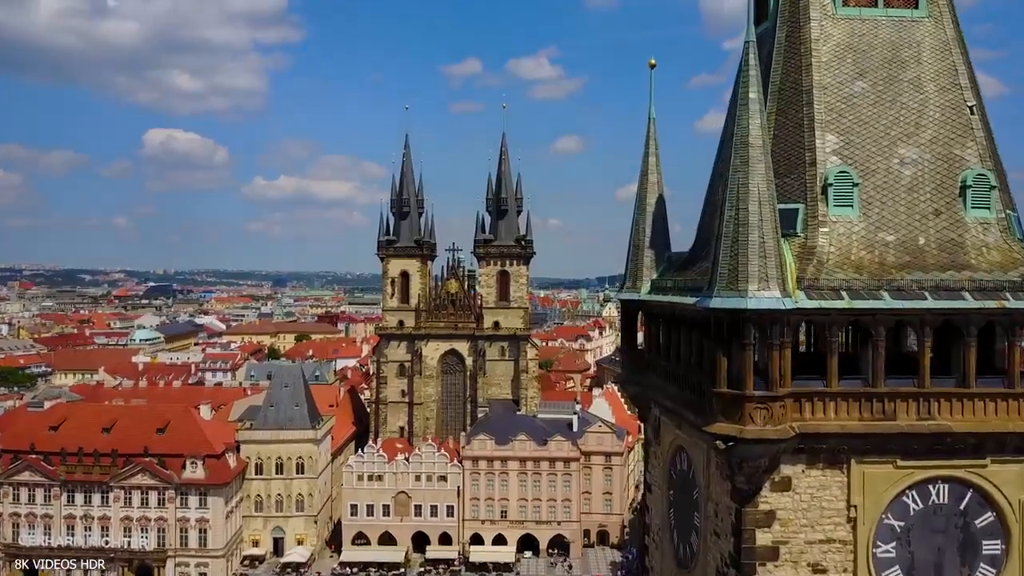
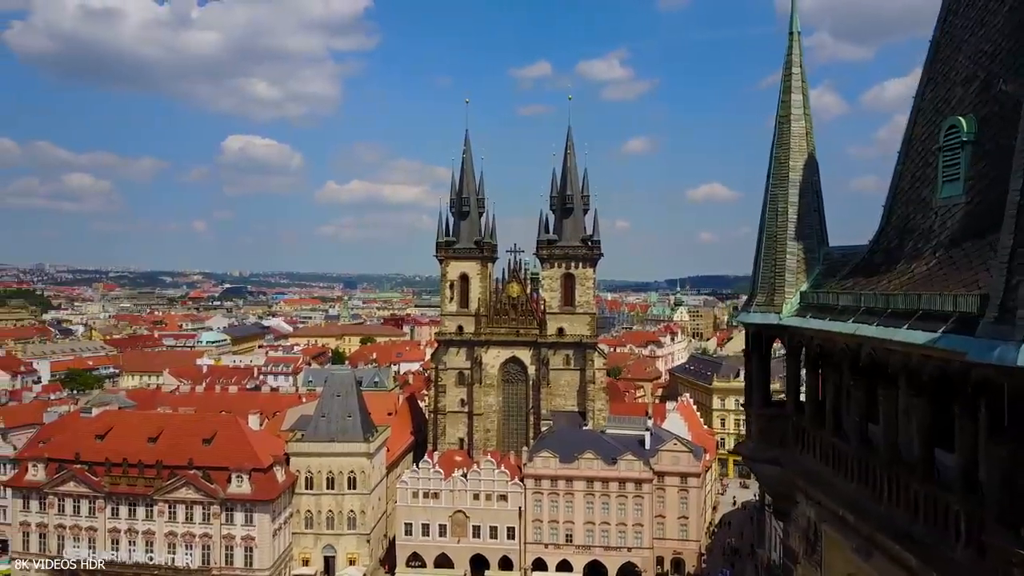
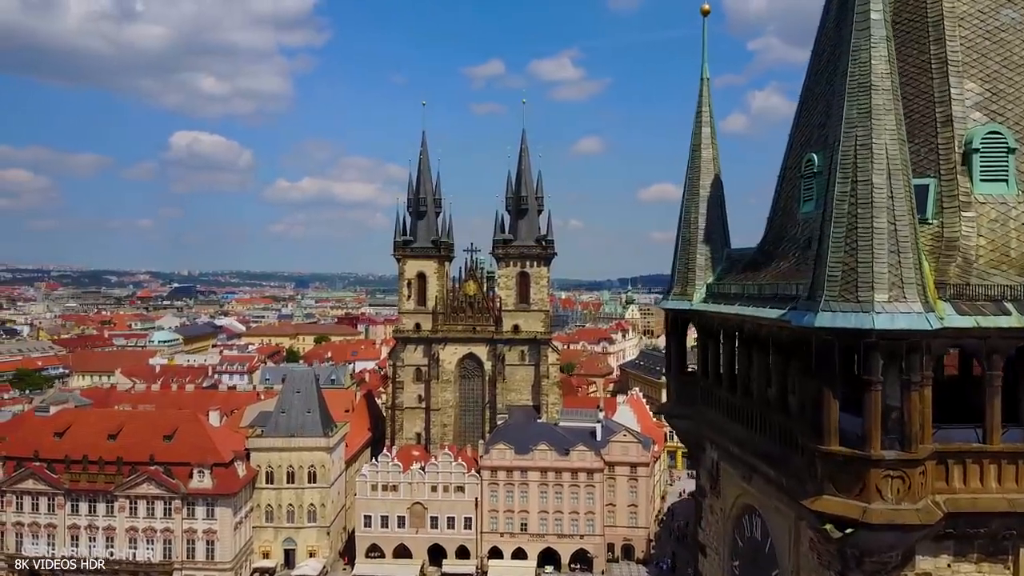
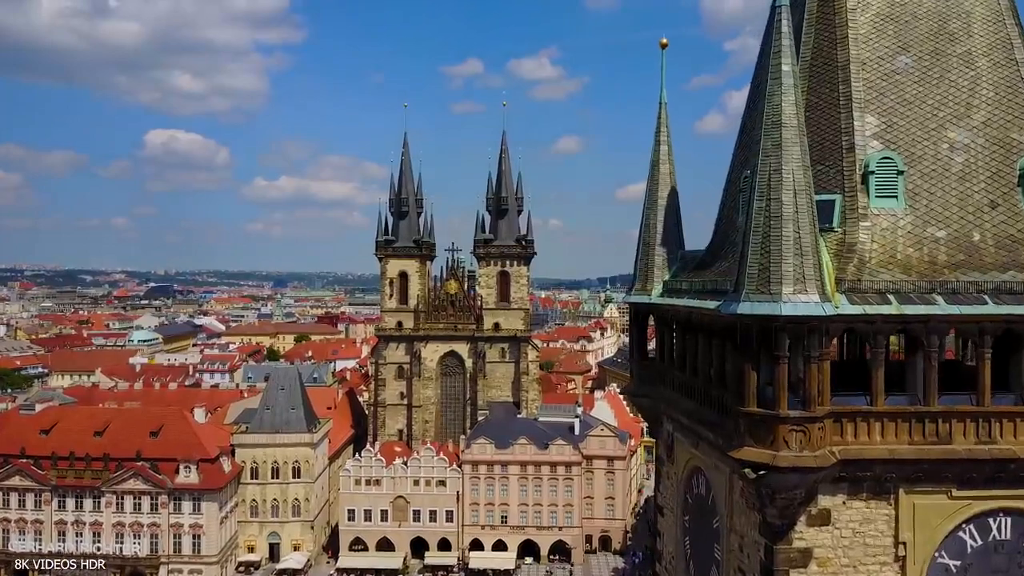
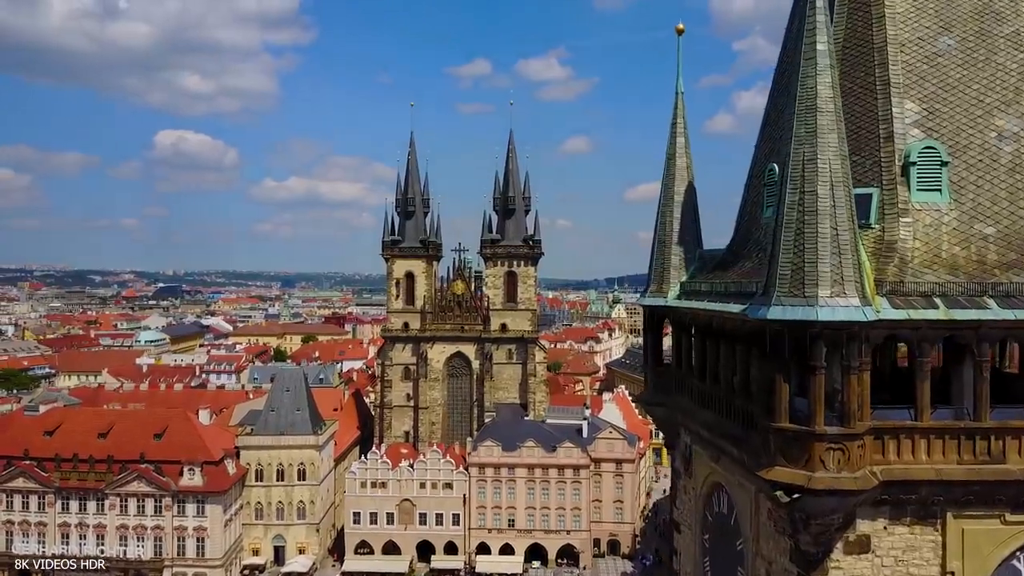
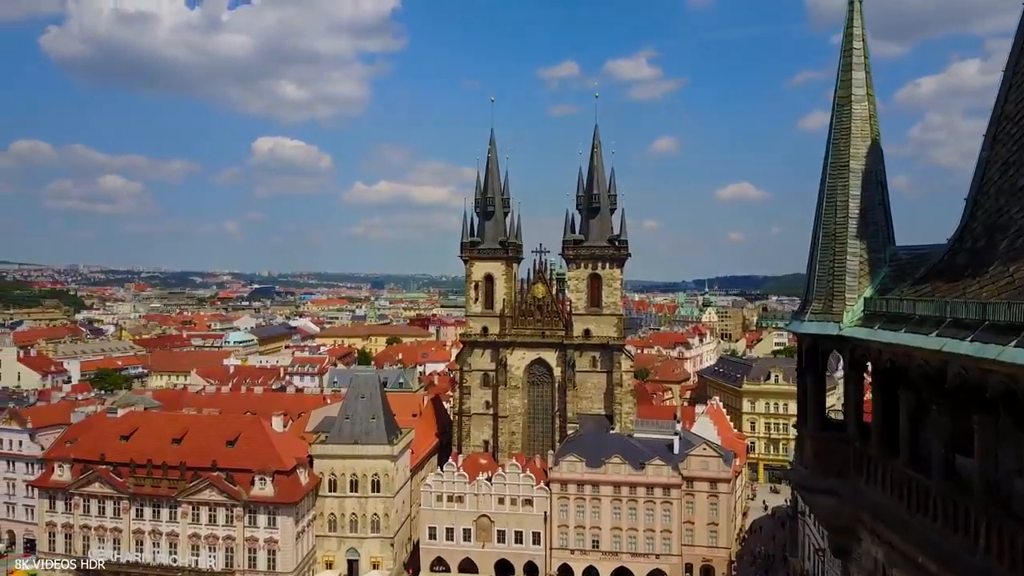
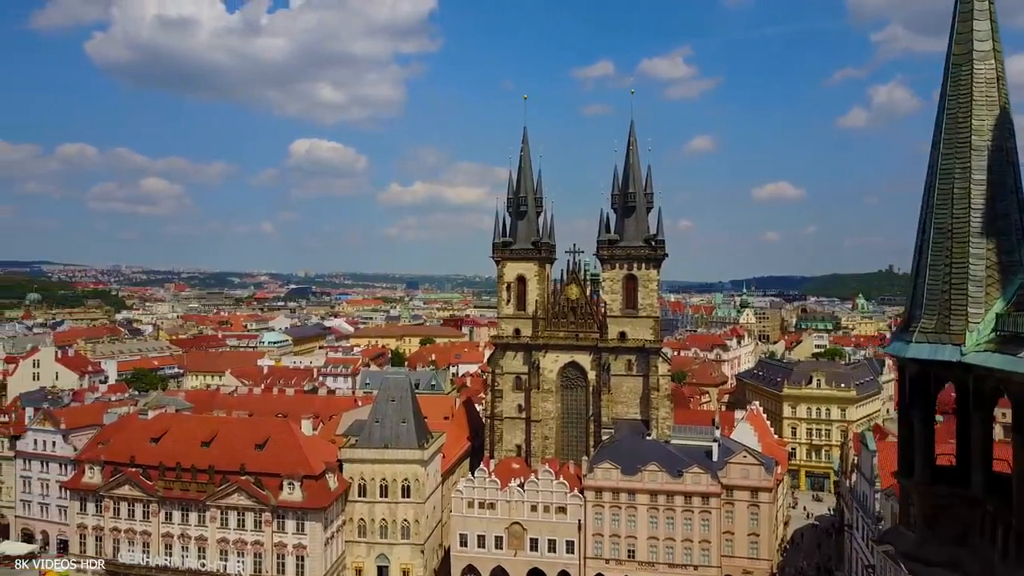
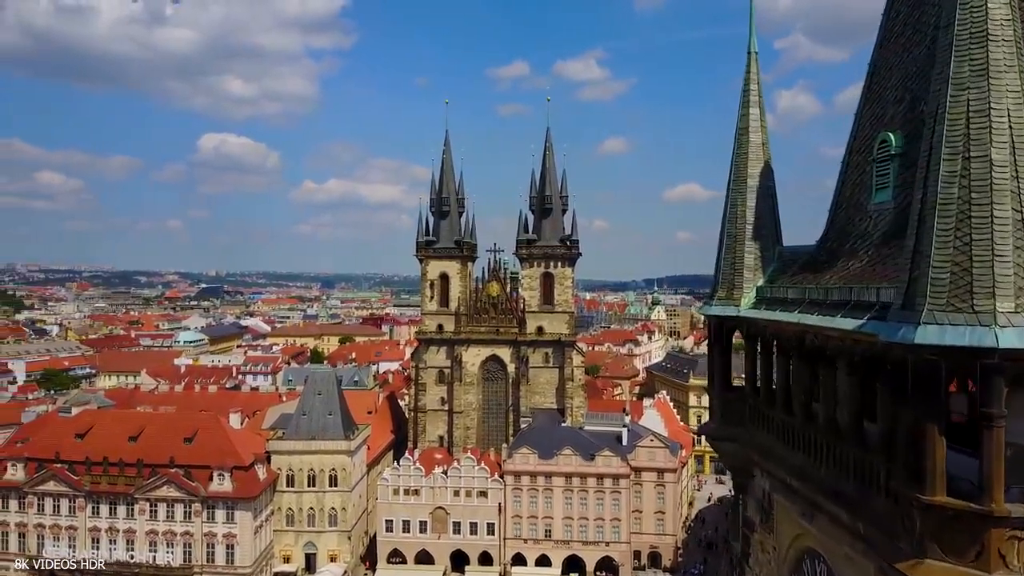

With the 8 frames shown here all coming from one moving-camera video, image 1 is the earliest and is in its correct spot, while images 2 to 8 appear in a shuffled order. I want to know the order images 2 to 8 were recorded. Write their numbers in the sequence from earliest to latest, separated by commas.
4, 5, 3, 8, 2, 6, 7
